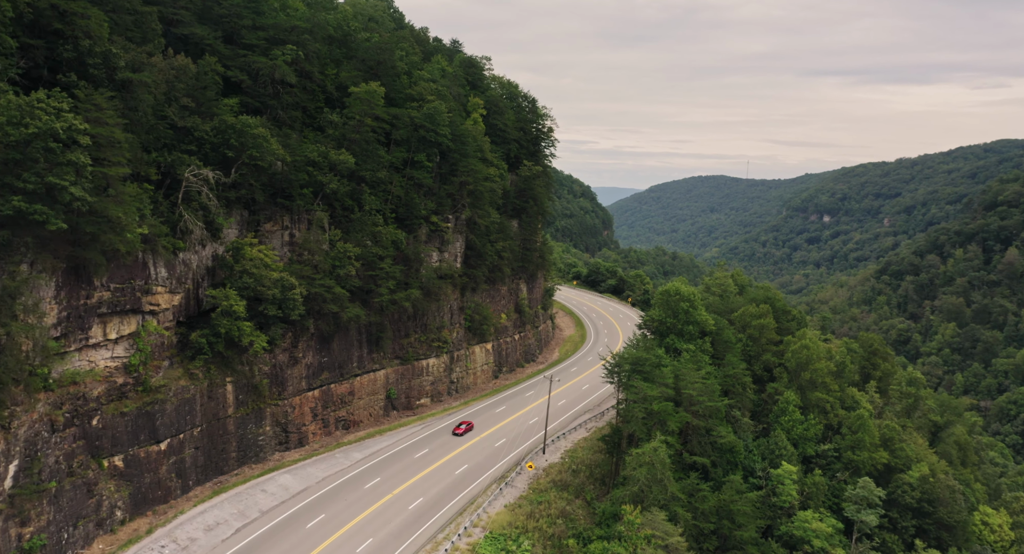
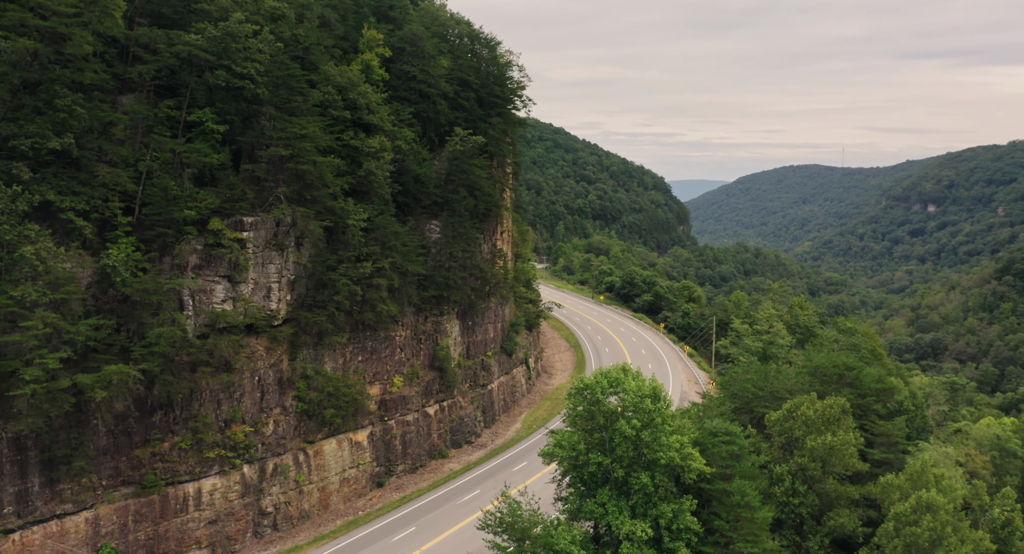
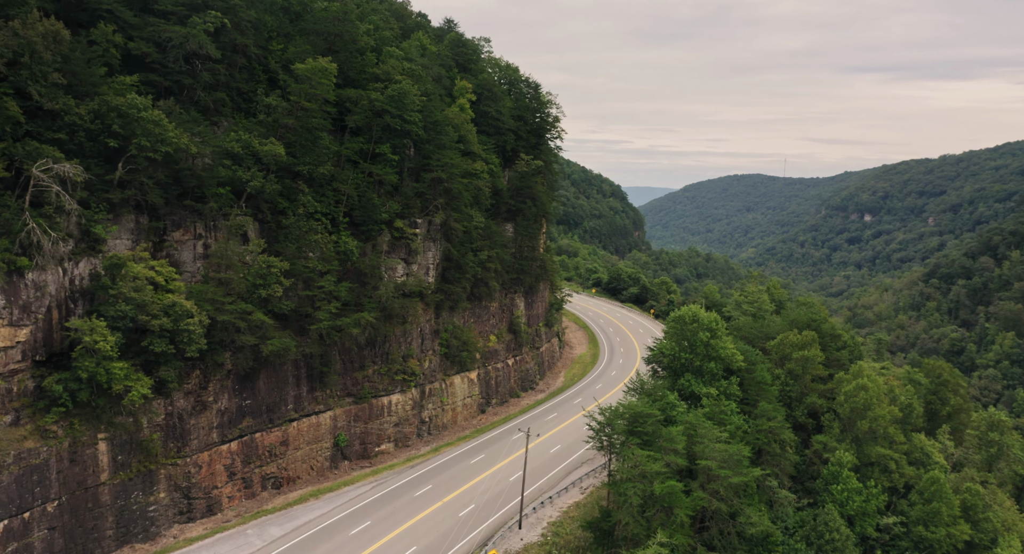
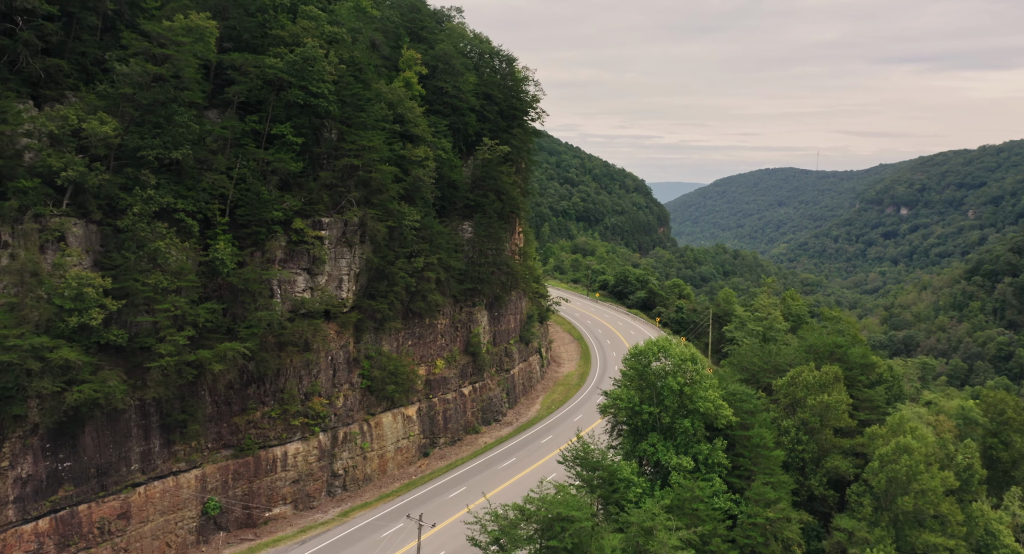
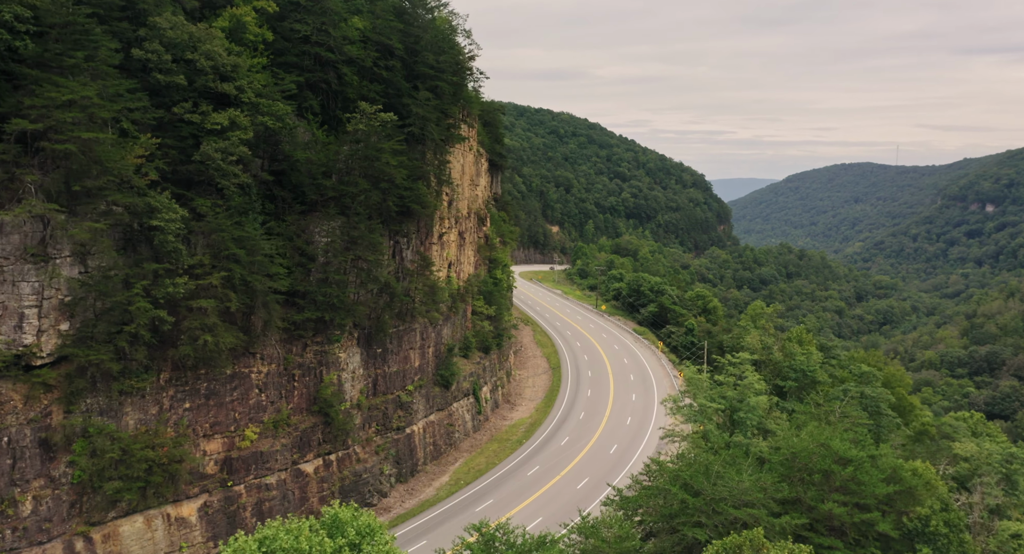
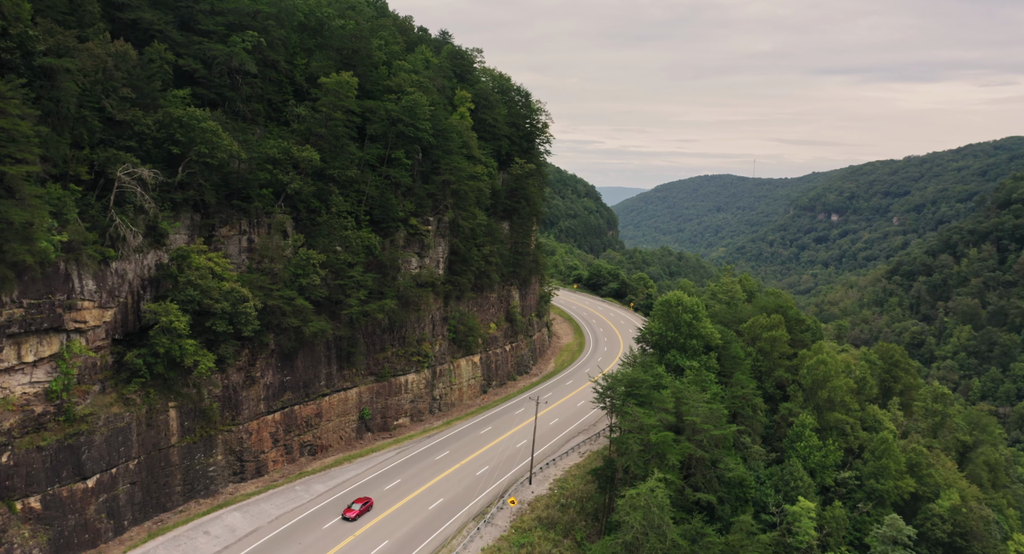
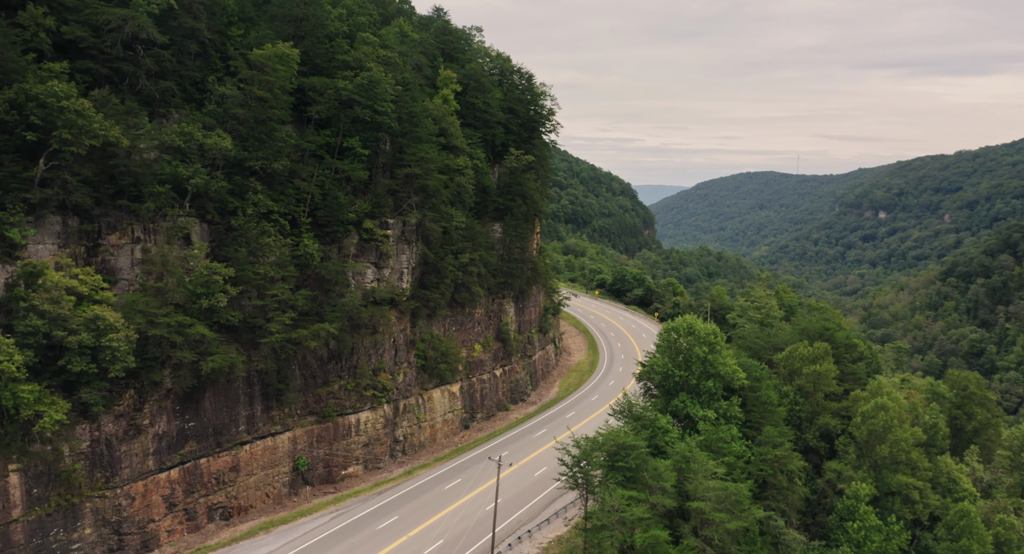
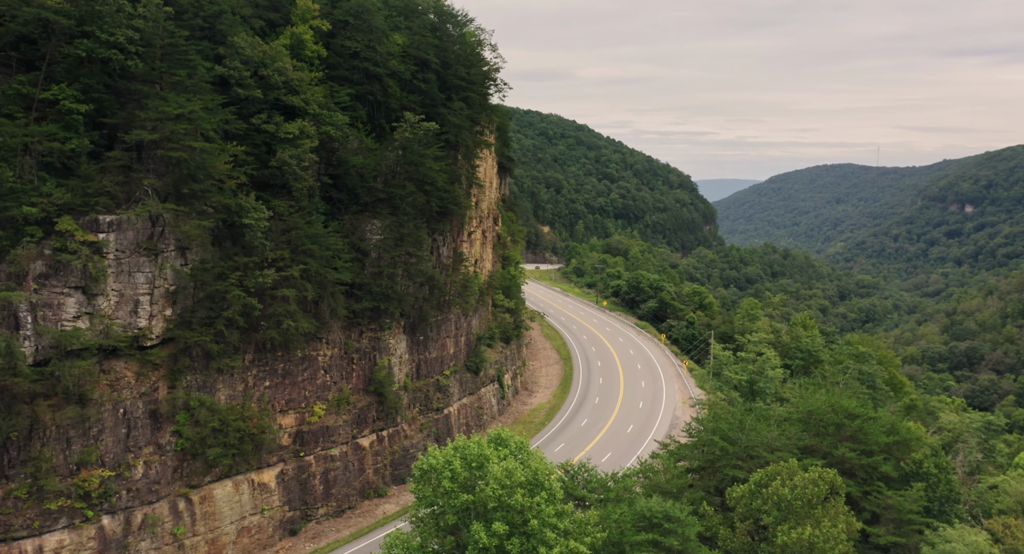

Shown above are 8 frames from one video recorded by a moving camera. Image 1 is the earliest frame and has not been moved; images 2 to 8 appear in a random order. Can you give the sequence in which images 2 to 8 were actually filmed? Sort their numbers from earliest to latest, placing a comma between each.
6, 3, 7, 4, 2, 8, 5
